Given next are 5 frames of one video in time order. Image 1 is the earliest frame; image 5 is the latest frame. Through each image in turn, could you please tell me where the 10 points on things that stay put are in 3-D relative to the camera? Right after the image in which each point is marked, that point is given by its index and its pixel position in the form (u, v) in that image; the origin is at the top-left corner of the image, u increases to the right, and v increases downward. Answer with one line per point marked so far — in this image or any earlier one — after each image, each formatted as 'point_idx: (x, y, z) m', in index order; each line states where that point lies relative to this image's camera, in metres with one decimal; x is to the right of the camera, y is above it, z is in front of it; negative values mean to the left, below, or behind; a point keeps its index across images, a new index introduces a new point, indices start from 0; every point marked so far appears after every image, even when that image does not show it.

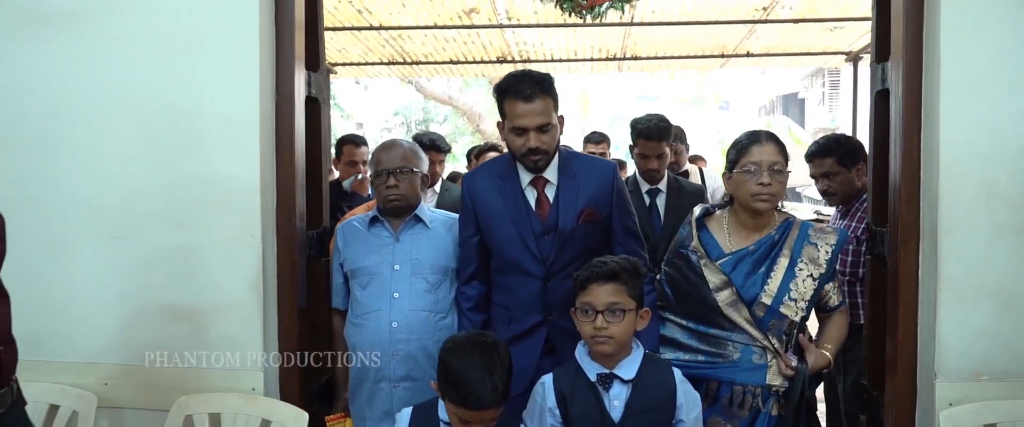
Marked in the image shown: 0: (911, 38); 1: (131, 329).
0: (+1.1, +0.5, +2.3) m
1: (-1.1, -0.3, +2.3) m
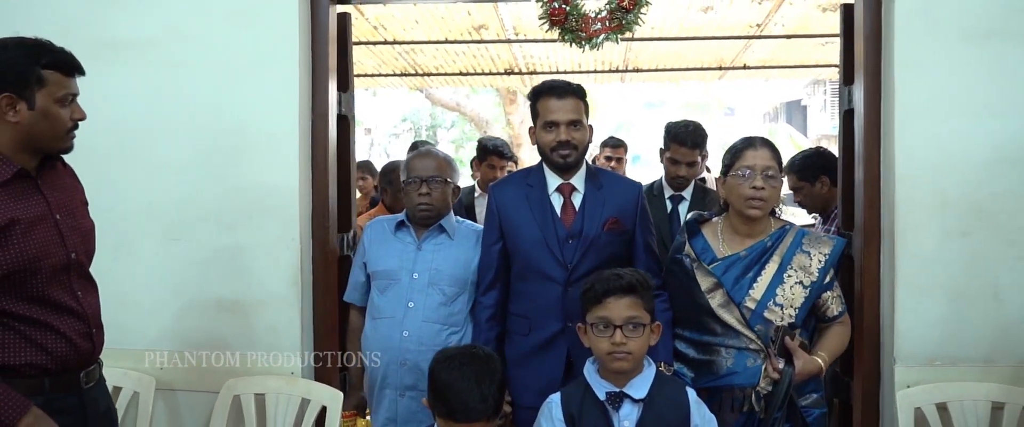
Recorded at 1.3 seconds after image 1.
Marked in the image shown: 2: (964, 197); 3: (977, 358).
0: (+1.2, +0.5, +2.6) m
1: (-1.1, -0.4, +2.6) m
2: (+1.4, 0.0, +2.4) m
3: (+1.4, -0.4, +2.4) m
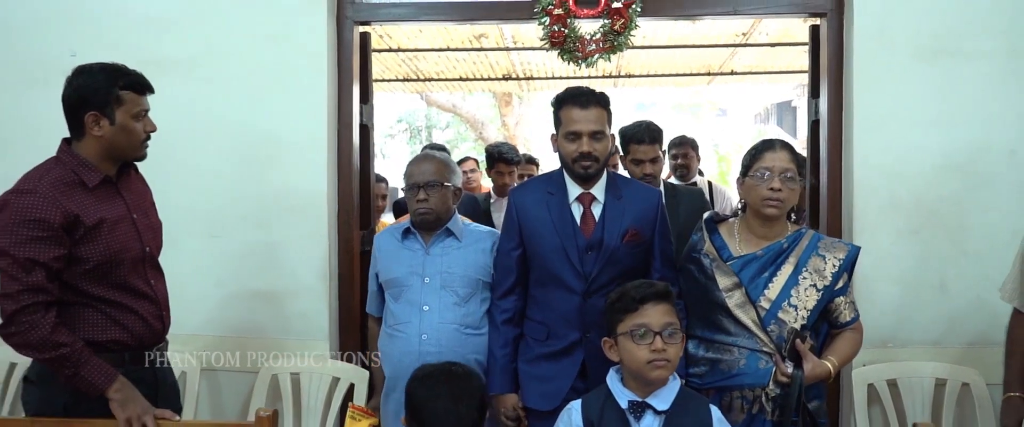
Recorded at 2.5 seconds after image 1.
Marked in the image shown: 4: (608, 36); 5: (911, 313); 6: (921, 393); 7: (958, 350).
0: (+1.2, +0.5, +2.9) m
1: (-1.1, -0.4, +2.9) m
2: (+1.4, +0.1, +2.7) m
3: (+1.4, -0.4, +2.7) m
4: (+0.3, +0.6, +2.8) m
5: (+1.4, -0.3, +2.7) m
6: (+1.4, -0.6, +2.6) m
7: (+1.5, -0.5, +2.7) m
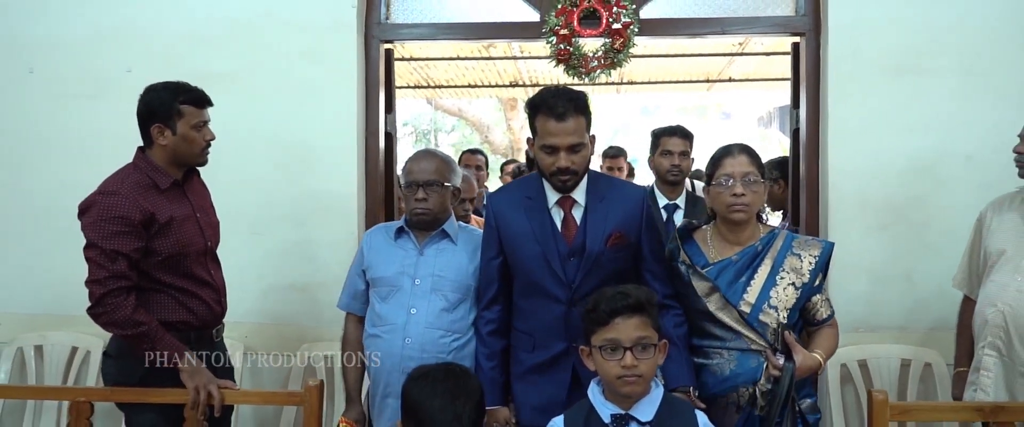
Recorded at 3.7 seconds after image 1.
0: (+1.2, +0.5, +3.2) m
1: (-1.0, -0.4, +3.3) m
2: (+1.4, +0.1, +3.0) m
3: (+1.5, -0.4, +3.0) m
4: (+0.4, +0.6, +3.2) m
5: (+1.4, -0.3, +3.0) m
6: (+1.4, -0.6, +2.9) m
7: (+1.6, -0.5, +3.0) m
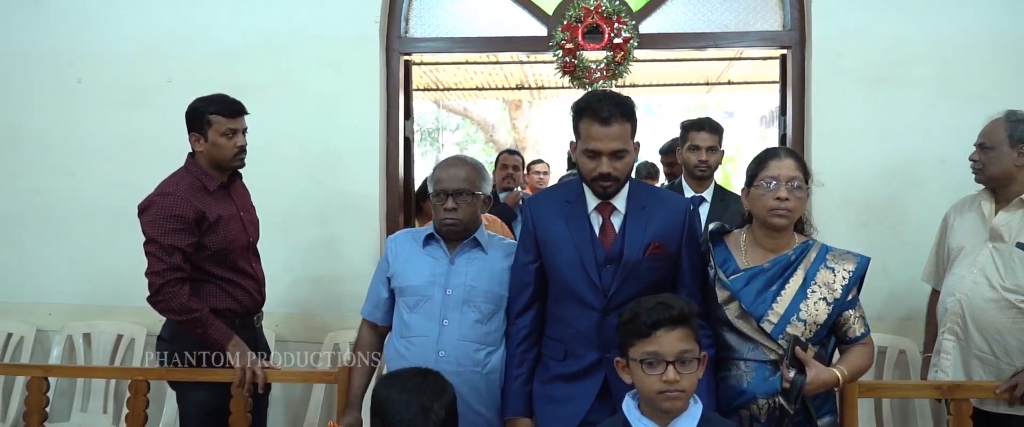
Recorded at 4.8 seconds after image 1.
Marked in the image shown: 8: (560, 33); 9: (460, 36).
0: (+1.3, +0.5, +3.5) m
1: (-1.0, -0.3, +3.5) m
2: (+1.5, +0.1, +3.3) m
3: (+1.5, -0.4, +3.3) m
4: (+0.4, +0.6, +3.4) m
5: (+1.5, -0.3, +3.3) m
6: (+1.5, -0.6, +3.2) m
7: (+1.6, -0.5, +3.3) m
8: (+0.2, +0.8, +3.5) m
9: (-0.2, +0.8, +3.7) m
